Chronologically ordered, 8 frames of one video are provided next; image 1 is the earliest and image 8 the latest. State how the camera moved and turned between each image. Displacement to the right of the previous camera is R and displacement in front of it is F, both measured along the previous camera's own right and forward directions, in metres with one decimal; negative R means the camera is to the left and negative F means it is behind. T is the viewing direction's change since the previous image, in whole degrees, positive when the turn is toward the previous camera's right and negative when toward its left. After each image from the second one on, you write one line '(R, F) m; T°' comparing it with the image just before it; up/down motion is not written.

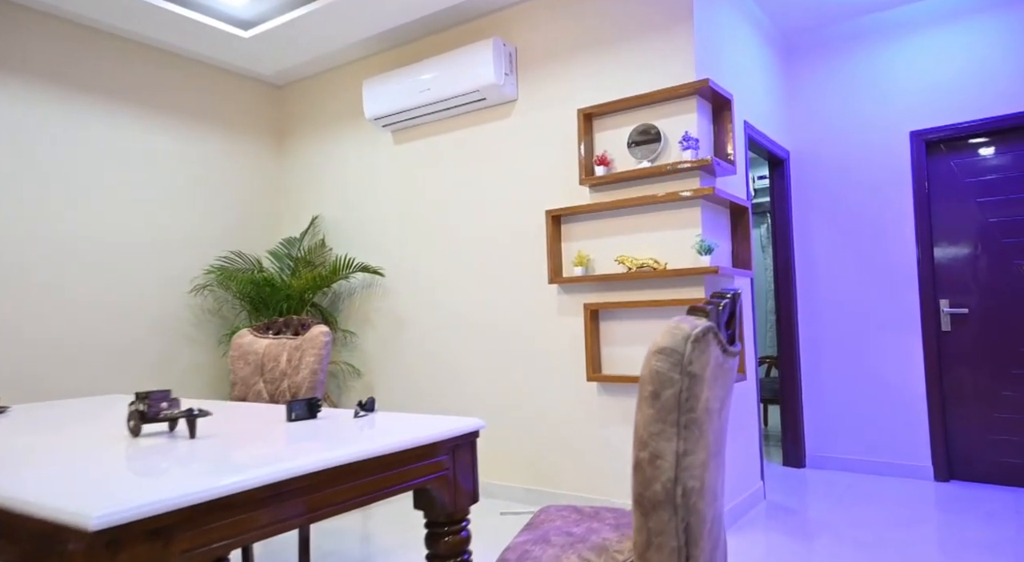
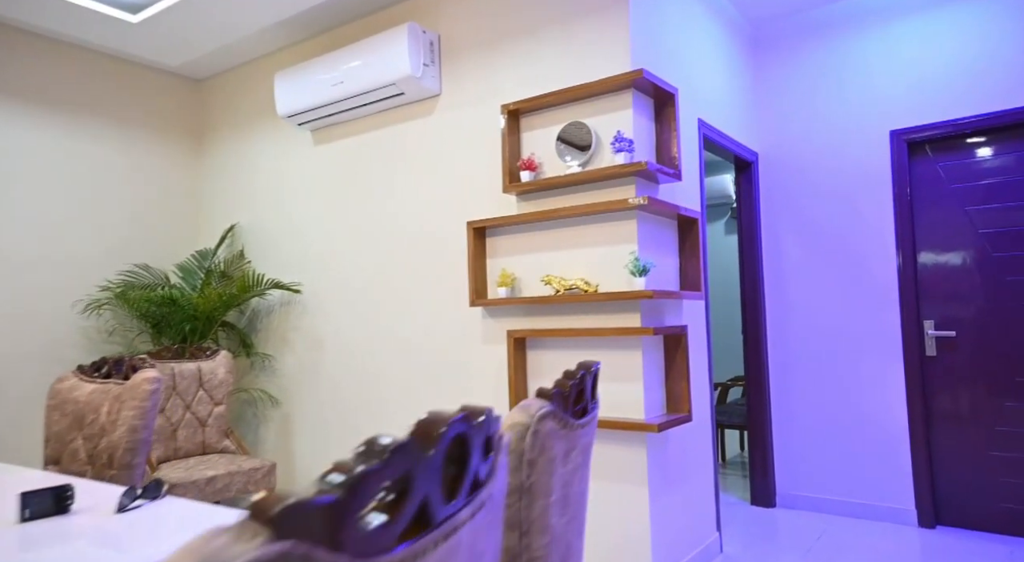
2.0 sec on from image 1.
(+0.4, +0.4) m; 0°
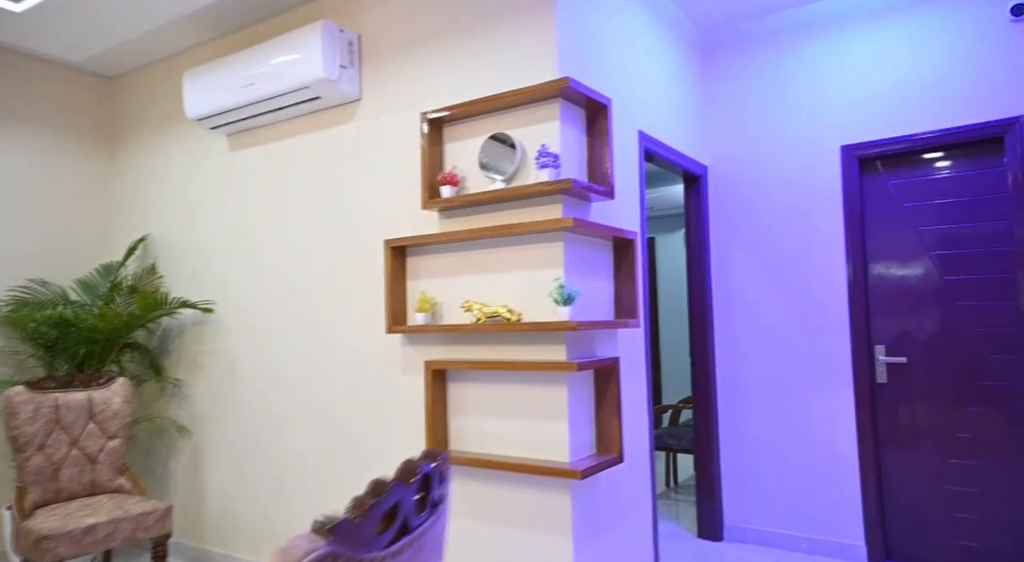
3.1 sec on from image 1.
(+0.2, +0.2) m; +3°
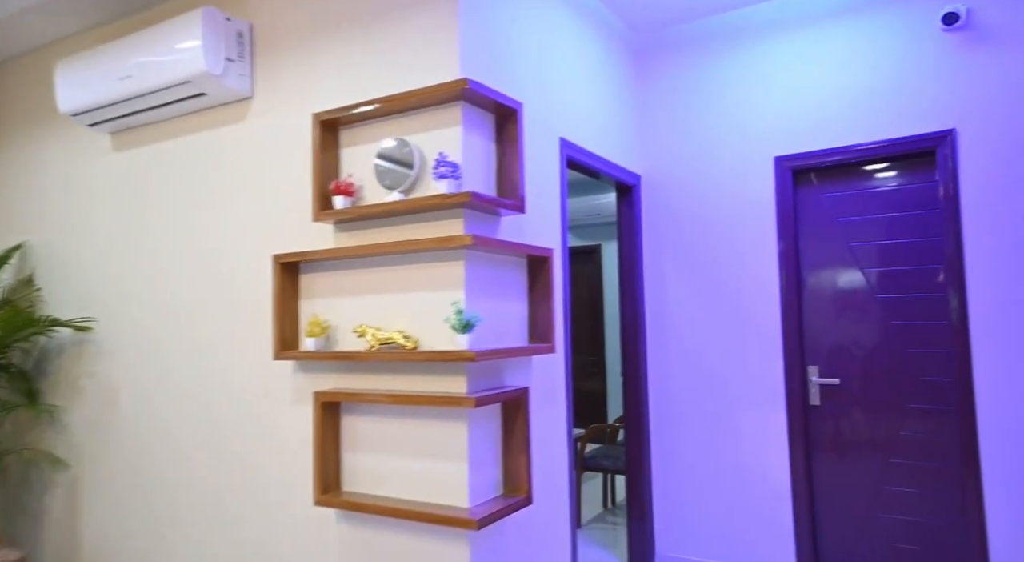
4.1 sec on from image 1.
(+0.2, +0.2) m; +4°
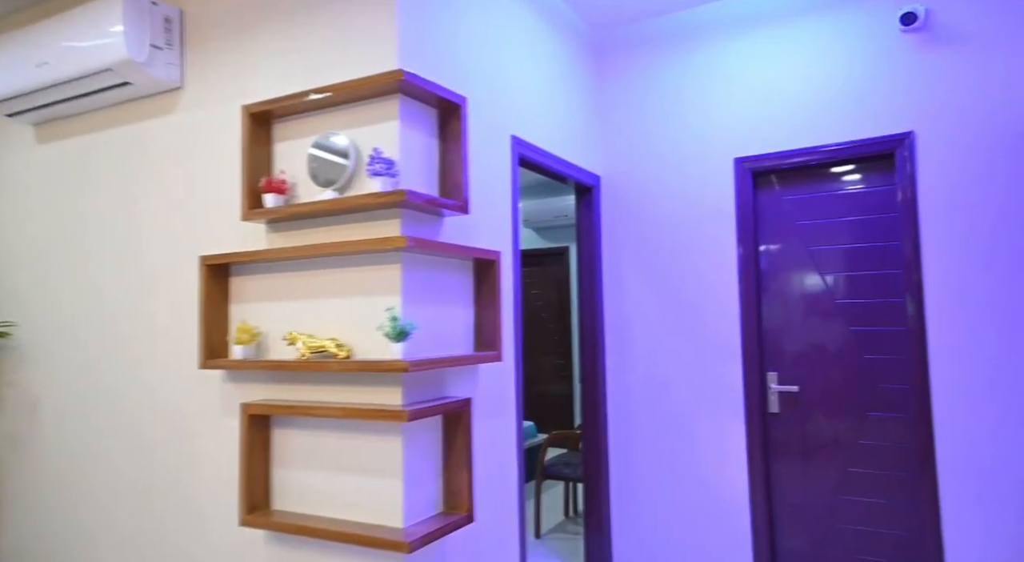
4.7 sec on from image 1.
(+0.1, +0.1) m; +2°
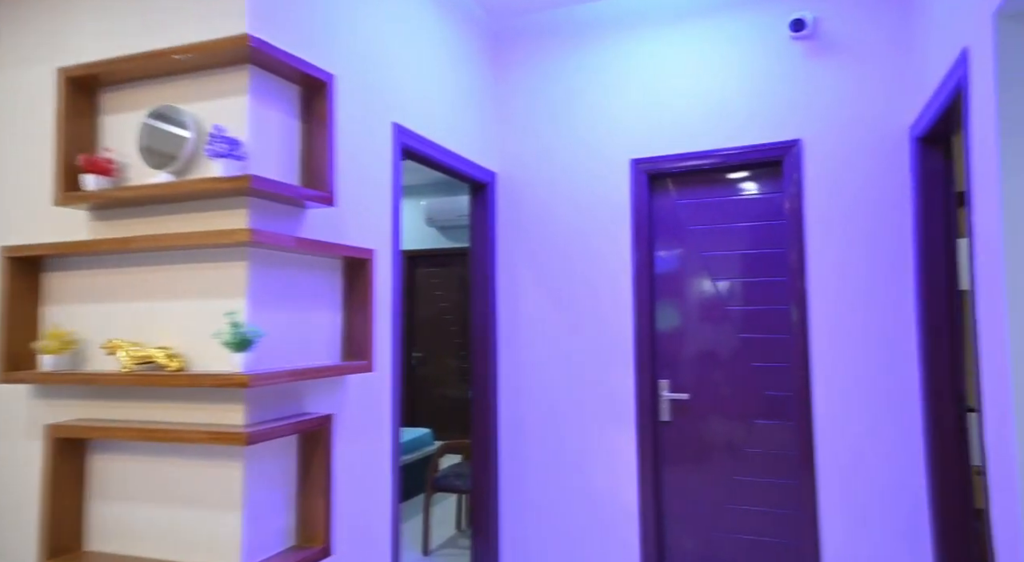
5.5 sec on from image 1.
(+0.1, +0.2) m; +8°
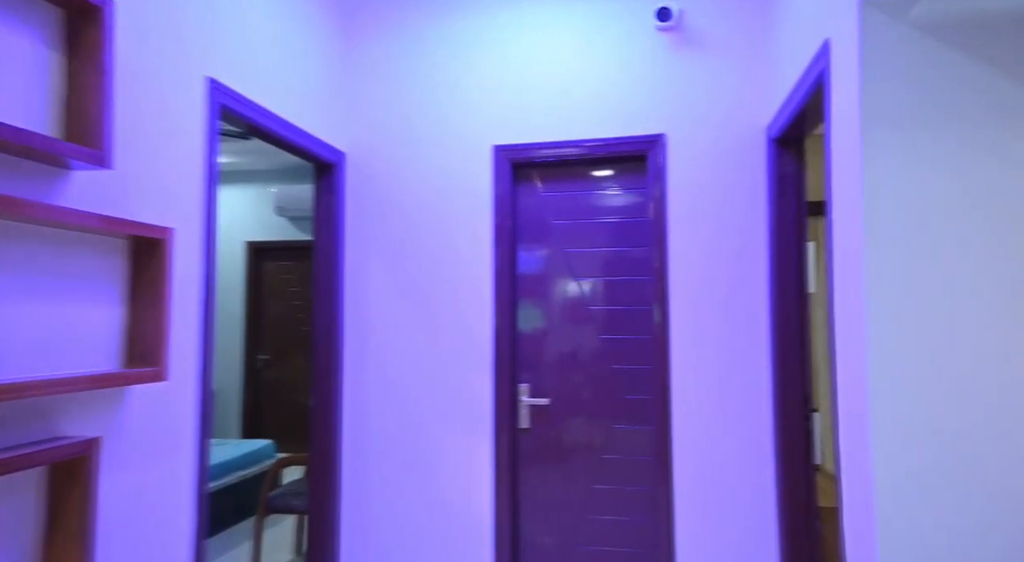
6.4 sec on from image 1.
(+0.1, +0.3) m; +11°
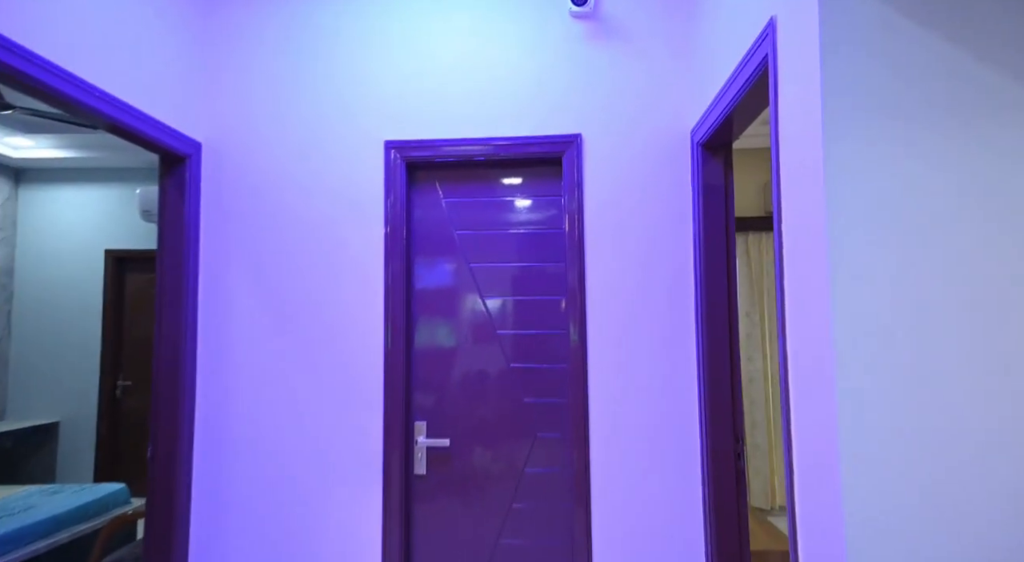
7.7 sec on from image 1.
(+0.1, +0.4) m; +8°
